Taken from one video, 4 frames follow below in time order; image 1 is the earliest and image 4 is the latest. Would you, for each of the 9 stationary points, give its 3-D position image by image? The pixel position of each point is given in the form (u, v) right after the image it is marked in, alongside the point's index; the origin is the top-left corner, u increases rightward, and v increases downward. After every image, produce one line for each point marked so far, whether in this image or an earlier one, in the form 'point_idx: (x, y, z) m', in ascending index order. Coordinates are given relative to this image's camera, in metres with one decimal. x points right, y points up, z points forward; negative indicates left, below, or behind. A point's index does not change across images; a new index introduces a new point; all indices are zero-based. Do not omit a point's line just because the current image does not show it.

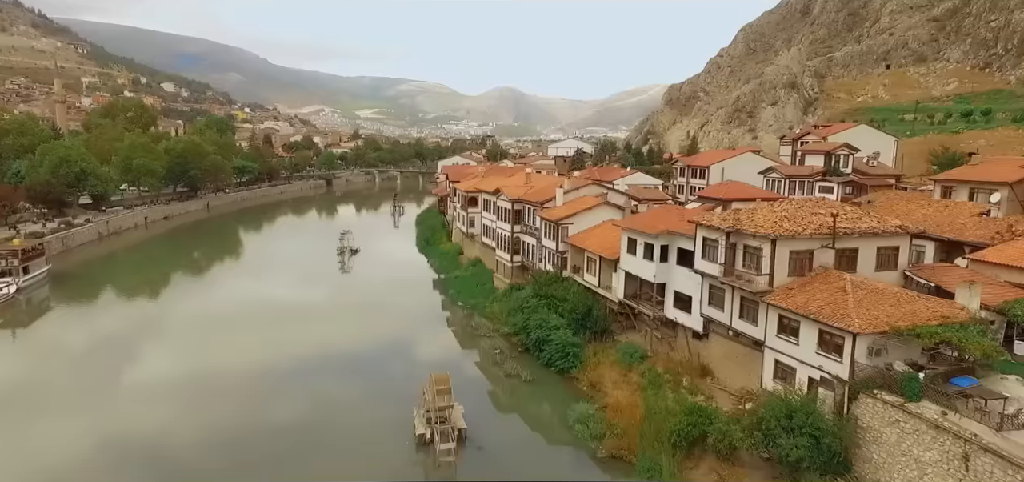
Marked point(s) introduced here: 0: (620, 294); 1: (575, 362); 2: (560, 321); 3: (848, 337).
0: (+3.7, -1.8, +19.2) m
1: (+2.1, -4.0, +18.4) m
2: (+1.7, -2.9, +19.8) m
3: (+6.4, -1.8, +10.5) m
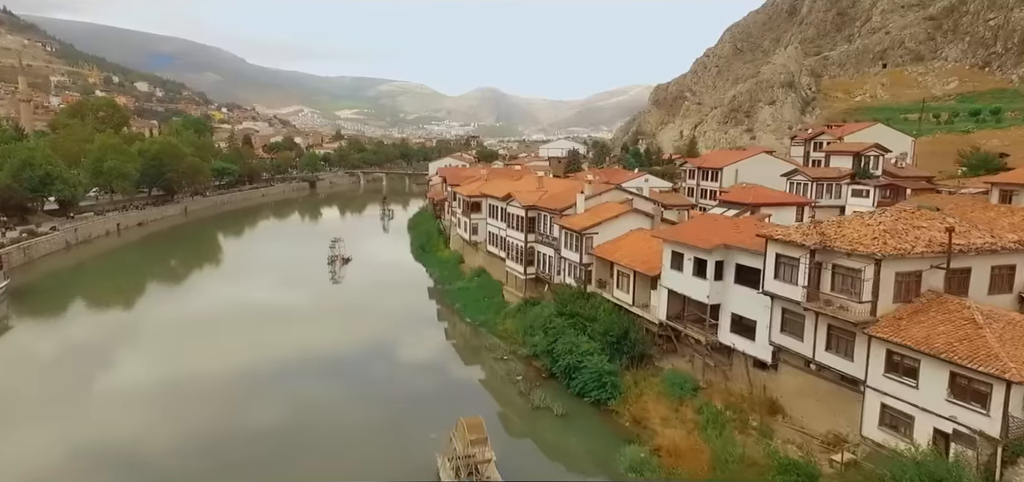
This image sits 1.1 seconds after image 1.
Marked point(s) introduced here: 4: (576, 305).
0: (+4.5, -2.2, +17.0) m
1: (+2.9, -4.5, +16.2) m
2: (+2.5, -3.3, +17.6) m
3: (+7.5, -2.2, +8.5) m
4: (+2.3, -2.3, +19.7) m
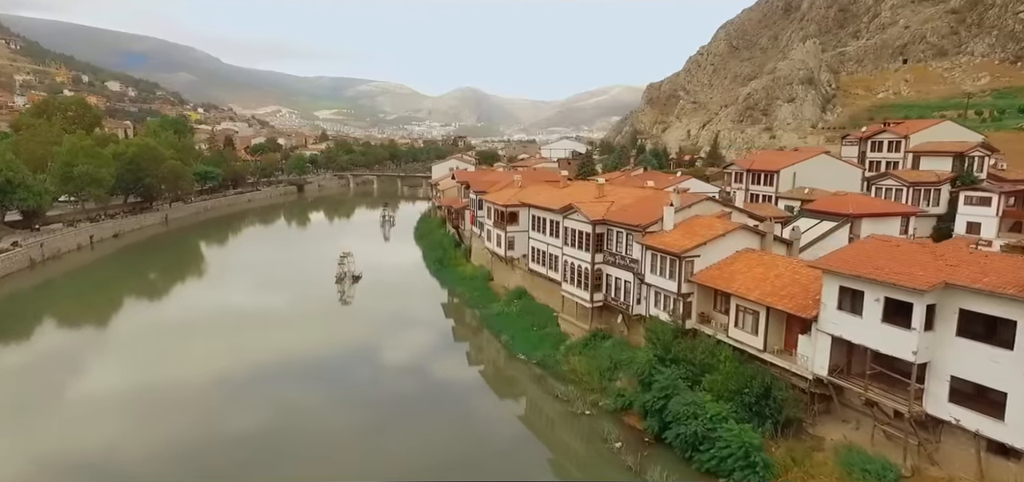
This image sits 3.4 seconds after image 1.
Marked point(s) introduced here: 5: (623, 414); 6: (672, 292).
0: (+7.2, -3.0, +13.1) m
1: (+5.6, -5.2, +12.2) m
2: (+5.1, -4.0, +13.6) m
3: (+10.4, -2.9, +4.6) m
4: (+4.9, -3.1, +15.7) m
5: (+3.2, -5.1, +16.3) m
6: (+5.0, -1.6, +17.2) m
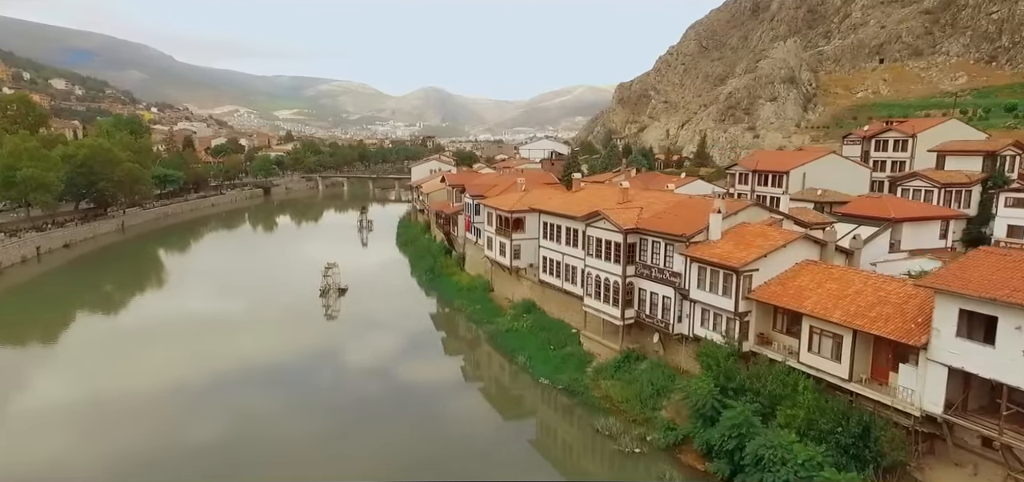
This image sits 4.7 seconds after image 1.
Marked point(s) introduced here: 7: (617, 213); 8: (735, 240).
0: (+8.4, -3.3, +11.3) m
1: (+6.9, -5.5, +10.3) m
2: (+6.4, -4.4, +11.7) m
3: (+12.1, -3.2, +3.1) m
4: (+5.9, -3.4, +13.8) m
5: (+4.3, -5.5, +14.3) m
6: (+5.9, -1.9, +15.3) m
7: (+3.6, +1.0, +19.6) m
8: (+6.4, 0.0, +16.1) m
